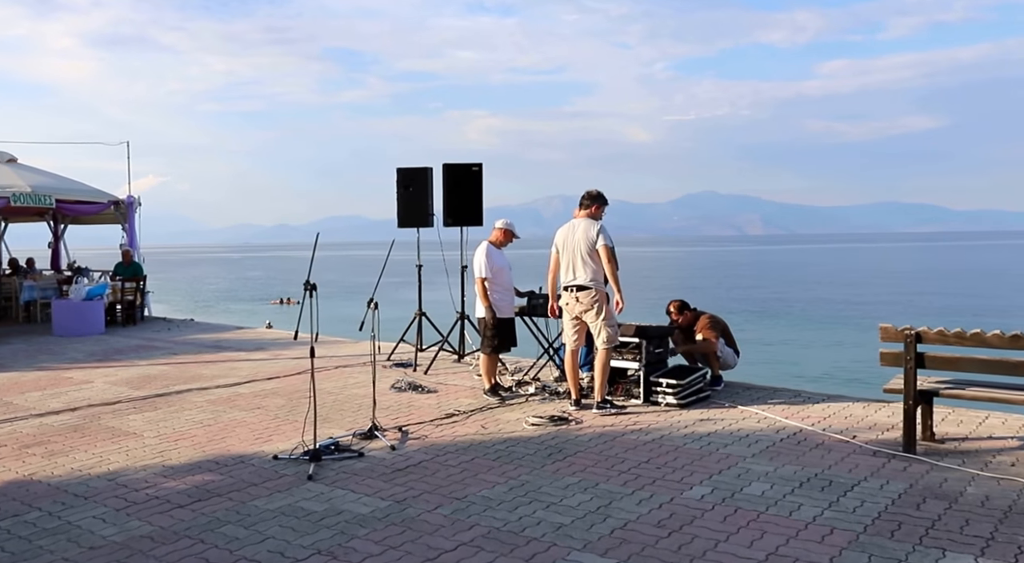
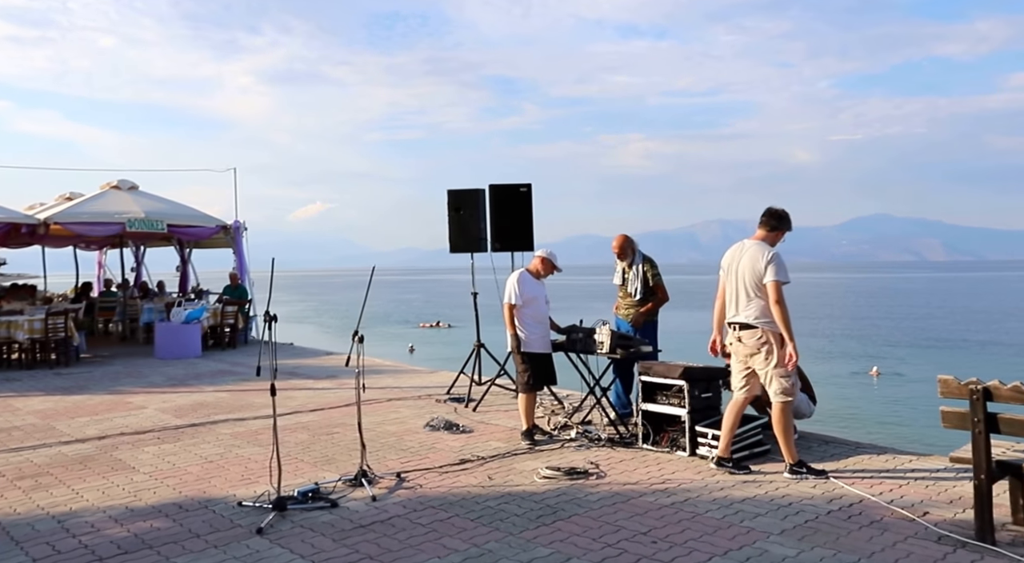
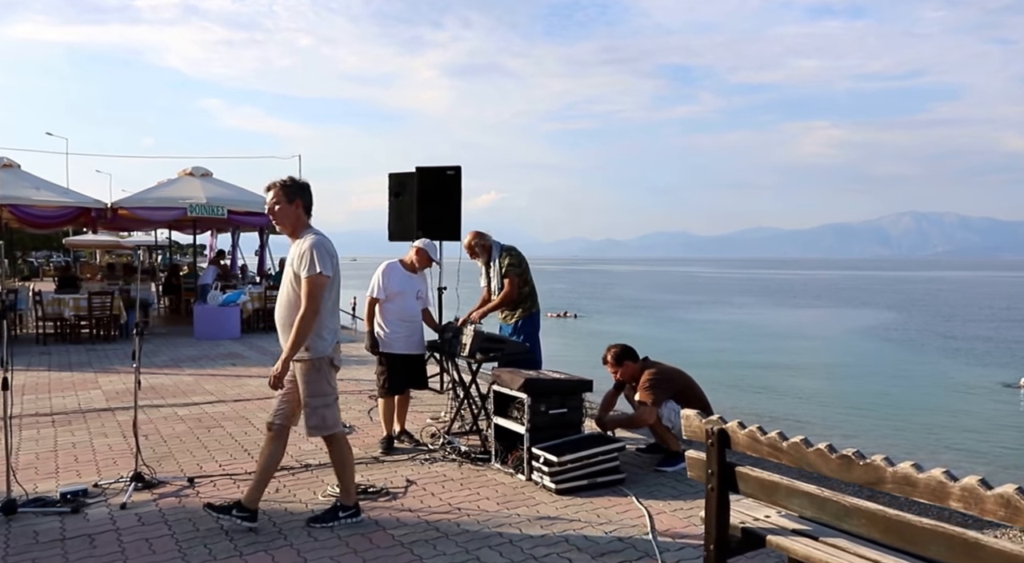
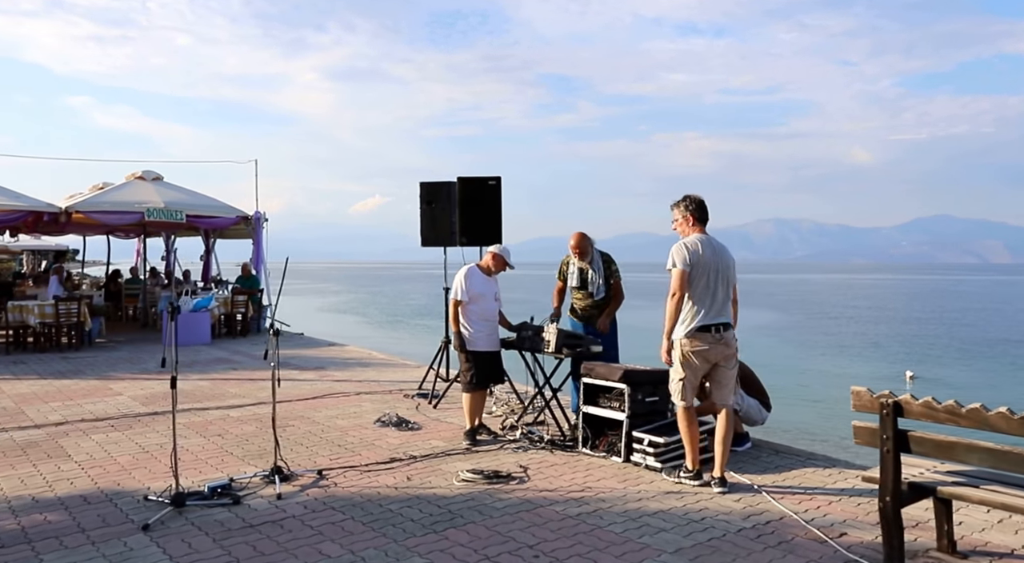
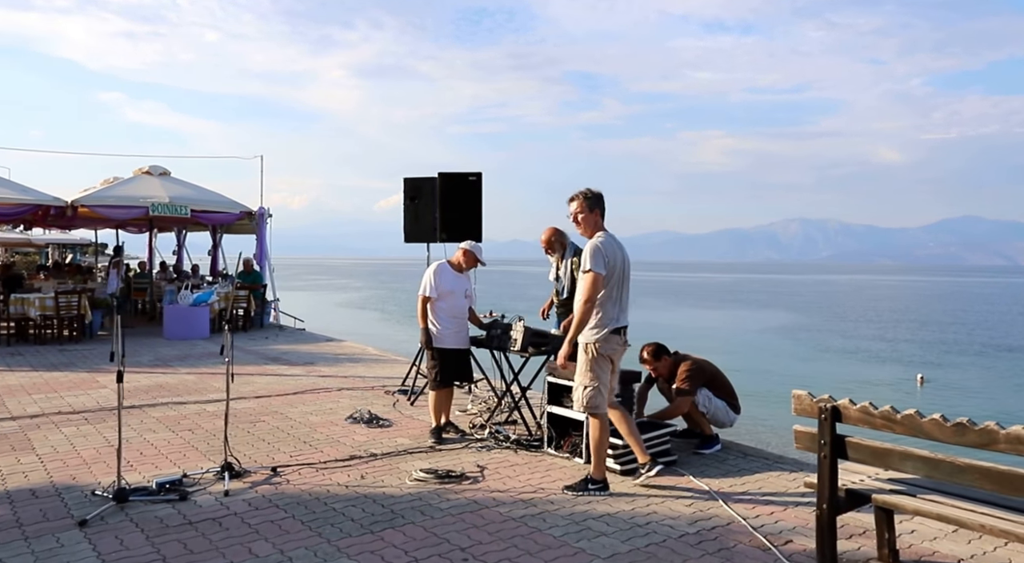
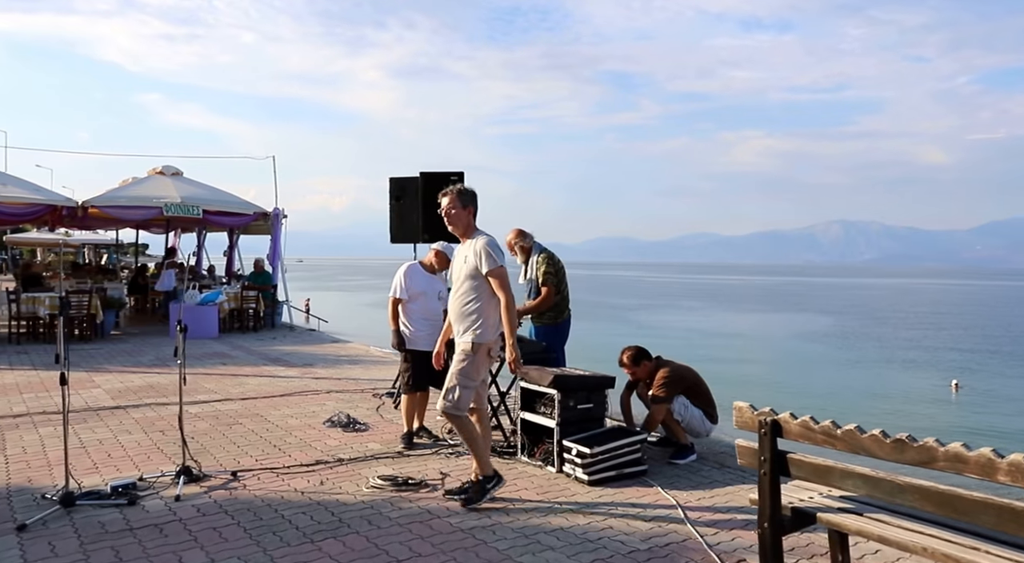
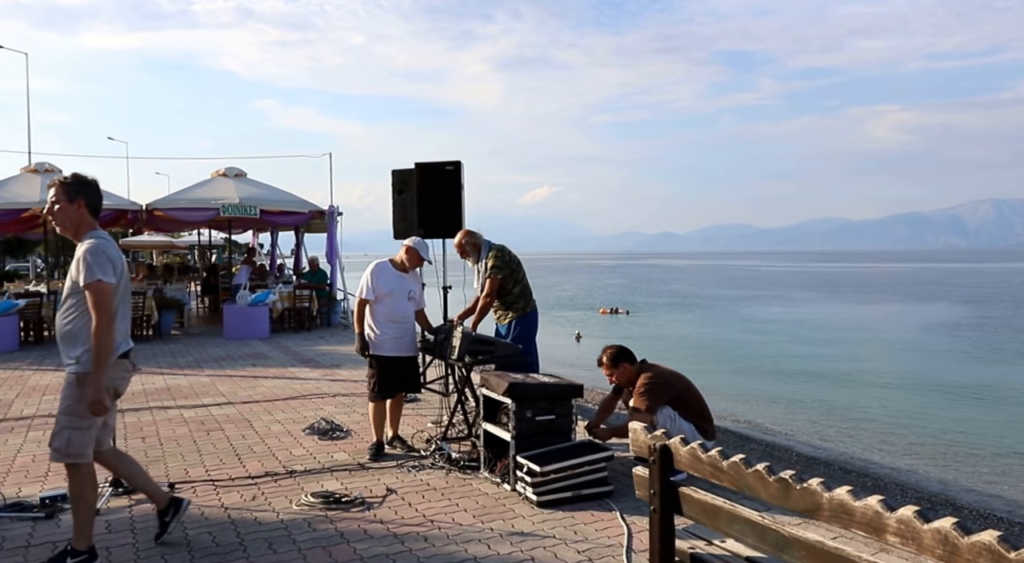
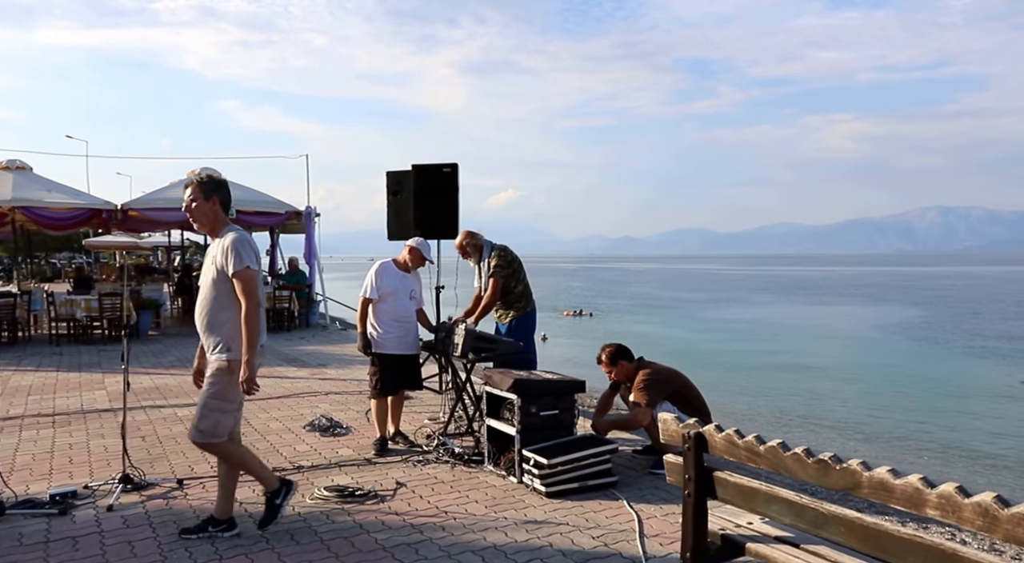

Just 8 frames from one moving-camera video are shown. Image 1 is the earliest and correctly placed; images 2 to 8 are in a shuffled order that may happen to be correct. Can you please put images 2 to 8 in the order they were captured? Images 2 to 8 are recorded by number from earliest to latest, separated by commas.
2, 4, 5, 6, 3, 8, 7
